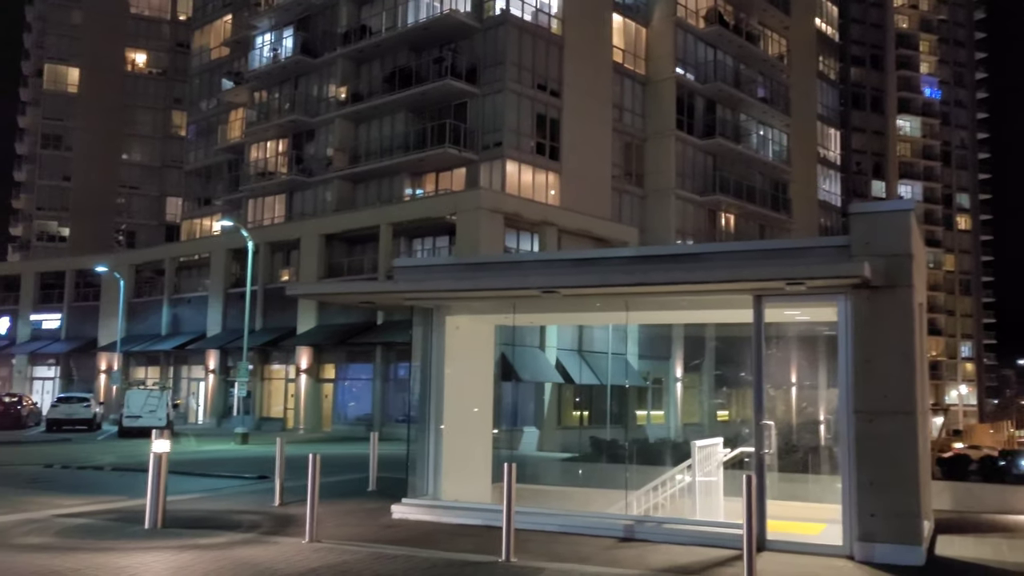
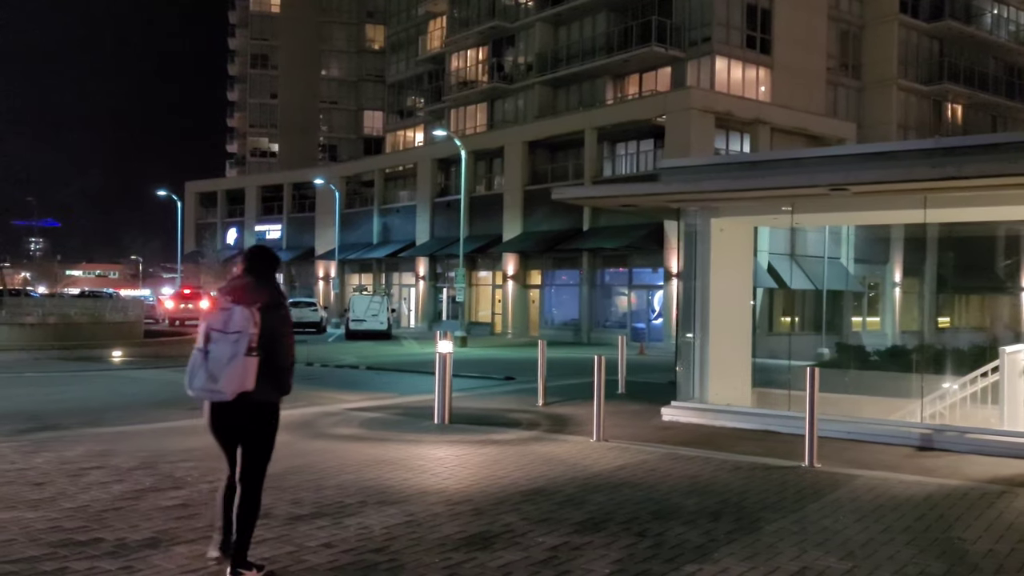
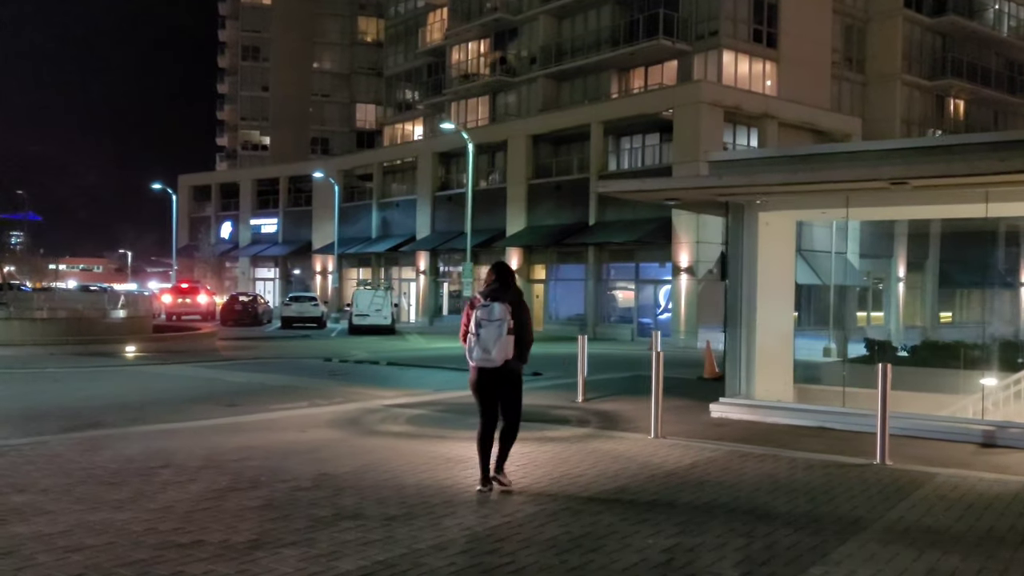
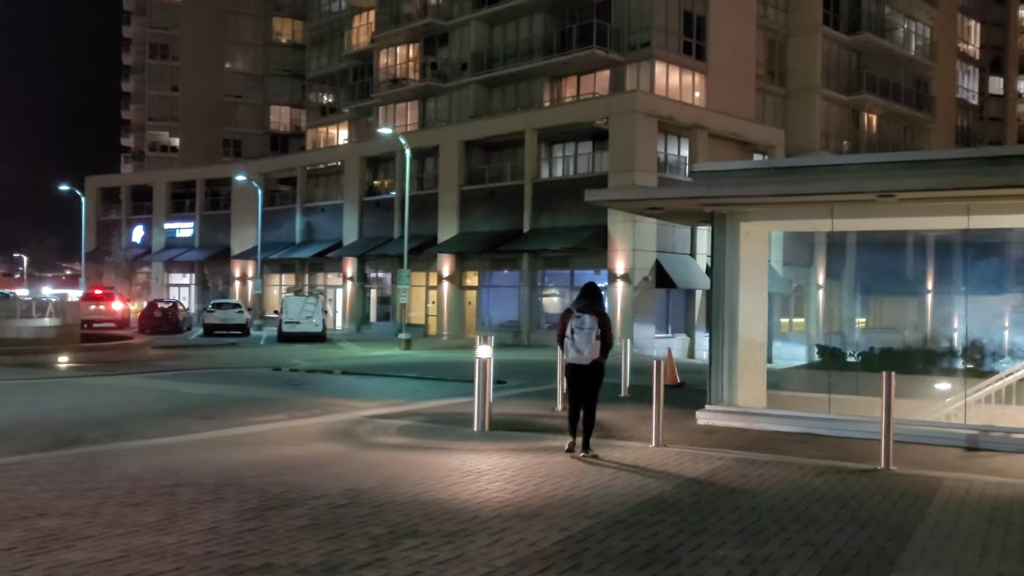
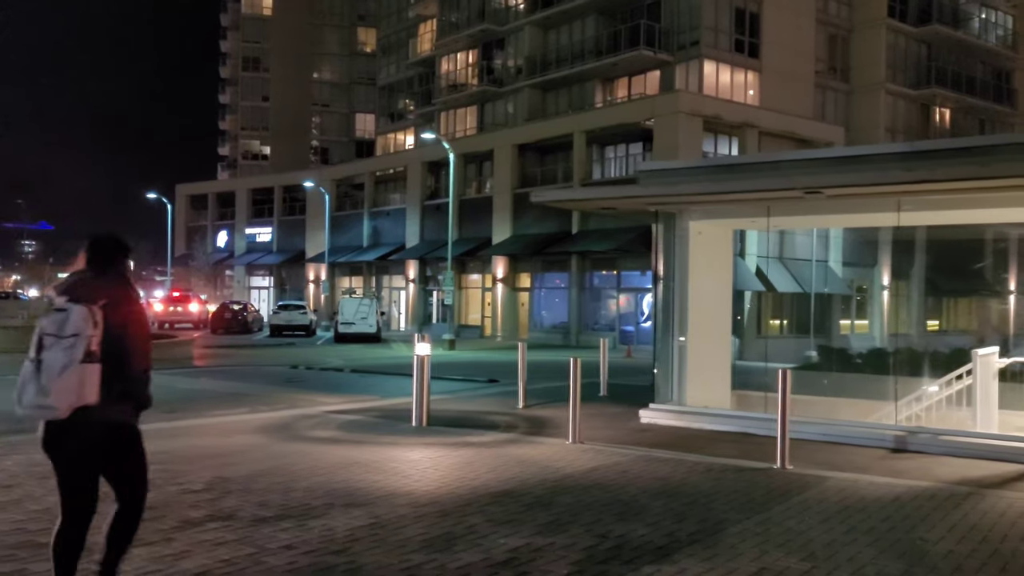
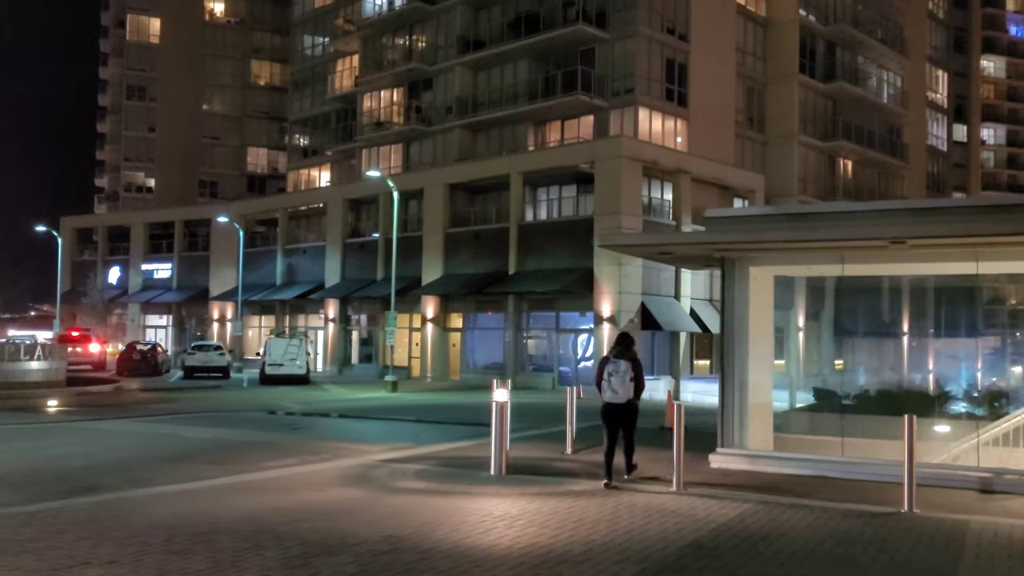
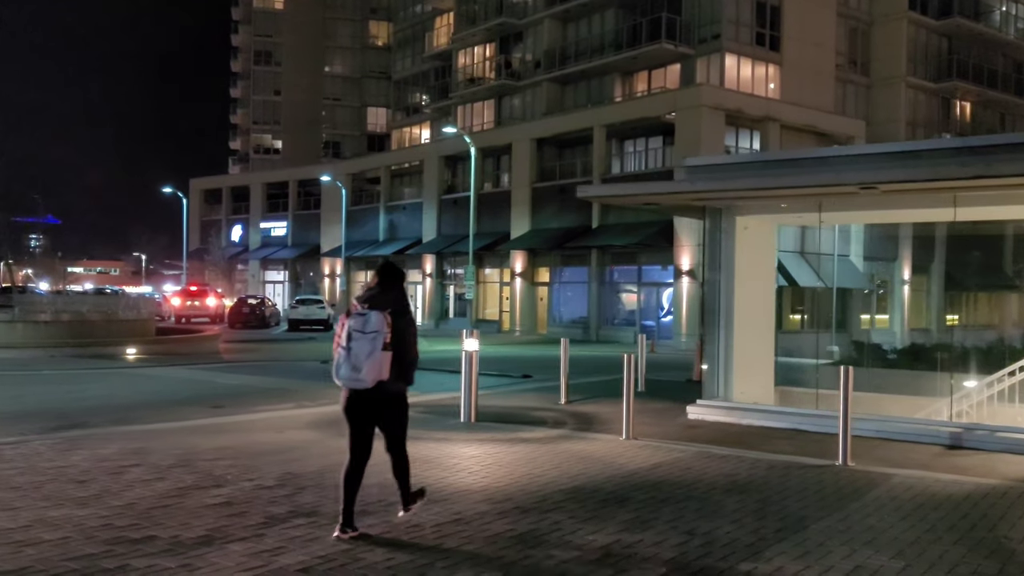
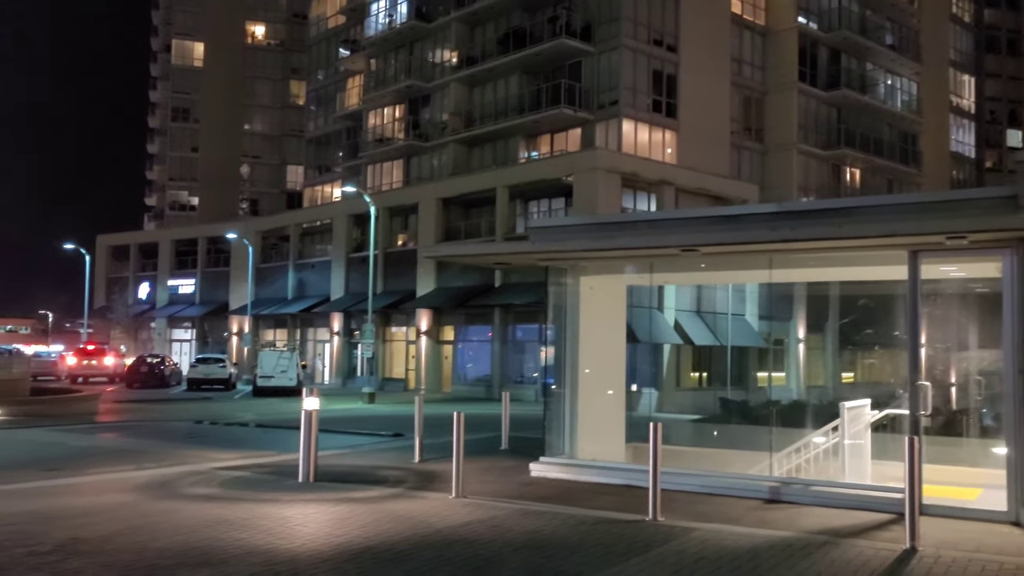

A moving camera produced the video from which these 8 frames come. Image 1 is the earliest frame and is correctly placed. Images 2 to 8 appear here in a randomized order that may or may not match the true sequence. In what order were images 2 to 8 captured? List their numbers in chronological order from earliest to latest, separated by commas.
8, 5, 2, 7, 3, 4, 6
